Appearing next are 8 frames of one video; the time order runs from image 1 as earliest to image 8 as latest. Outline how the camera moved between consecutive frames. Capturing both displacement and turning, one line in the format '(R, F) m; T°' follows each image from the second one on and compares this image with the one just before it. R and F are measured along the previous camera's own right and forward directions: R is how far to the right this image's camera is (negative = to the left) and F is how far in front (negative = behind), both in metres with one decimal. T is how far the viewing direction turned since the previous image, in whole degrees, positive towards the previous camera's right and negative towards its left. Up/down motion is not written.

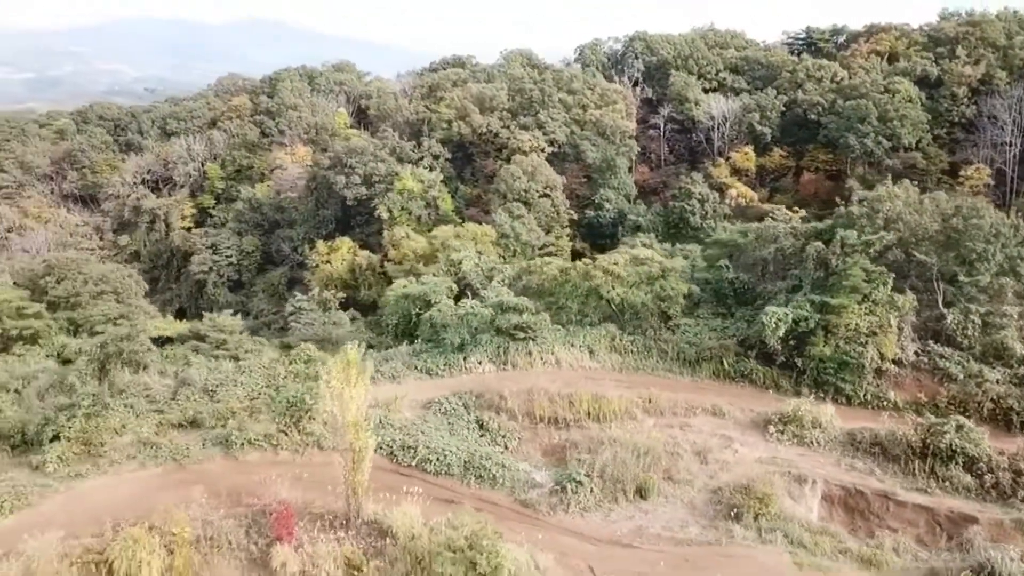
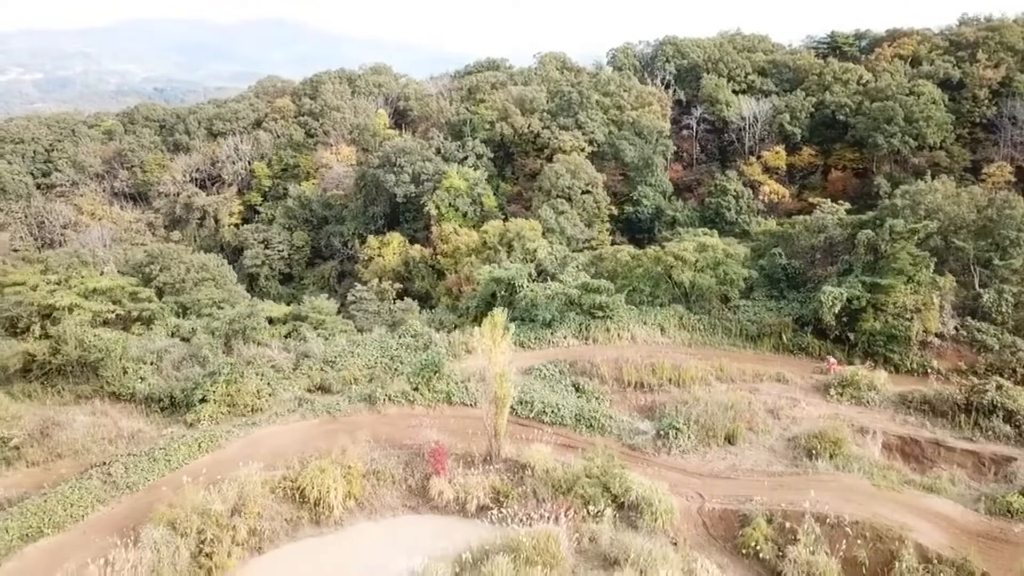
(-1.6, -1.9) m; 0°
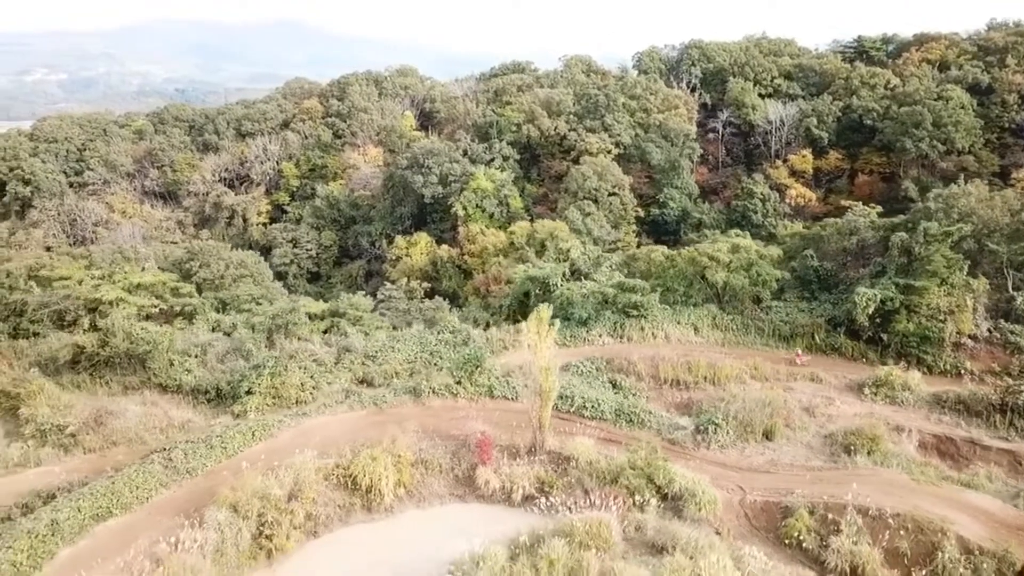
(-0.4, -0.4) m; -1°
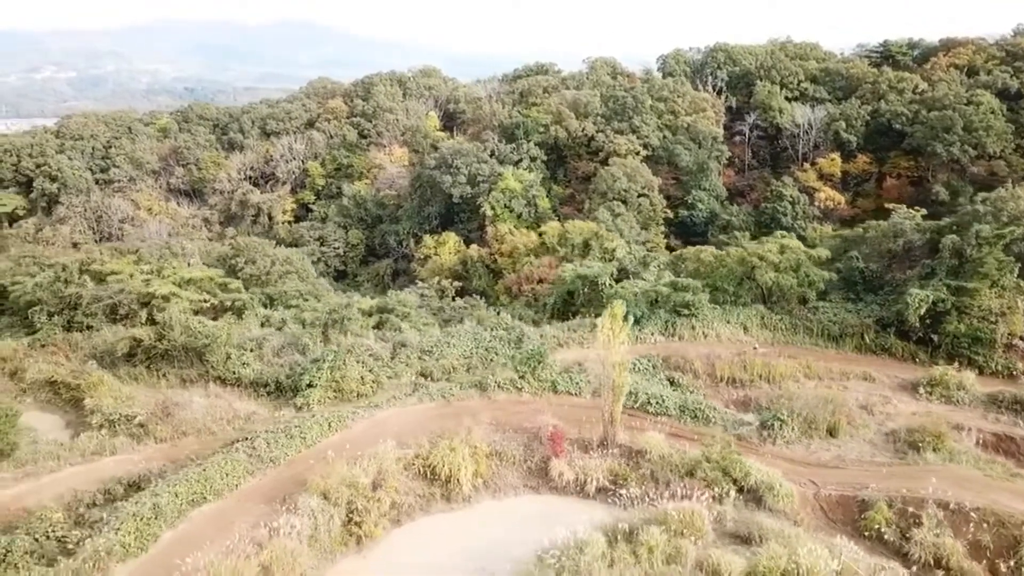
(-1.0, -0.3) m; 0°
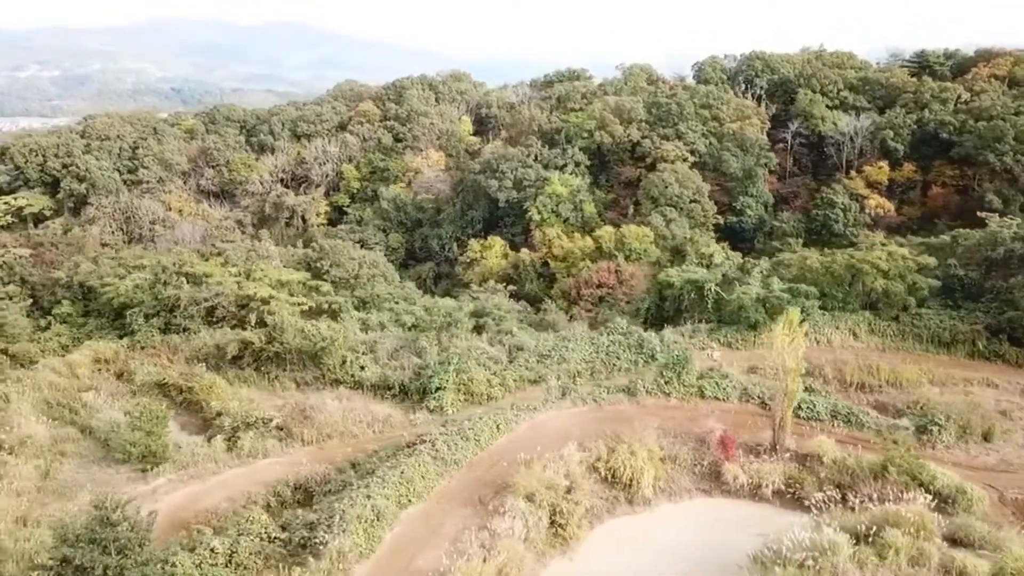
(-2.9, -0.1) m; +1°
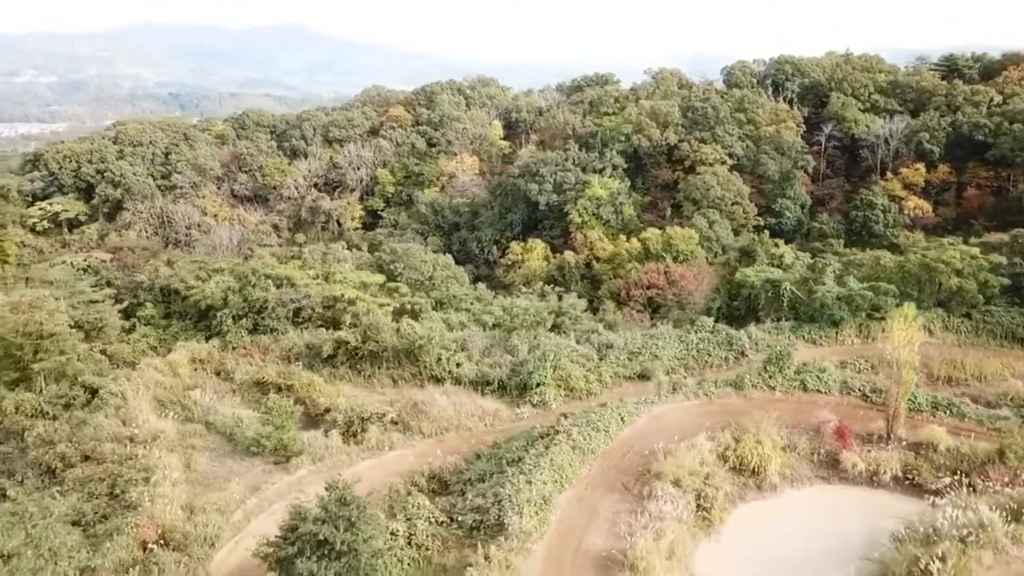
(-2.1, -0.6) m; 0°
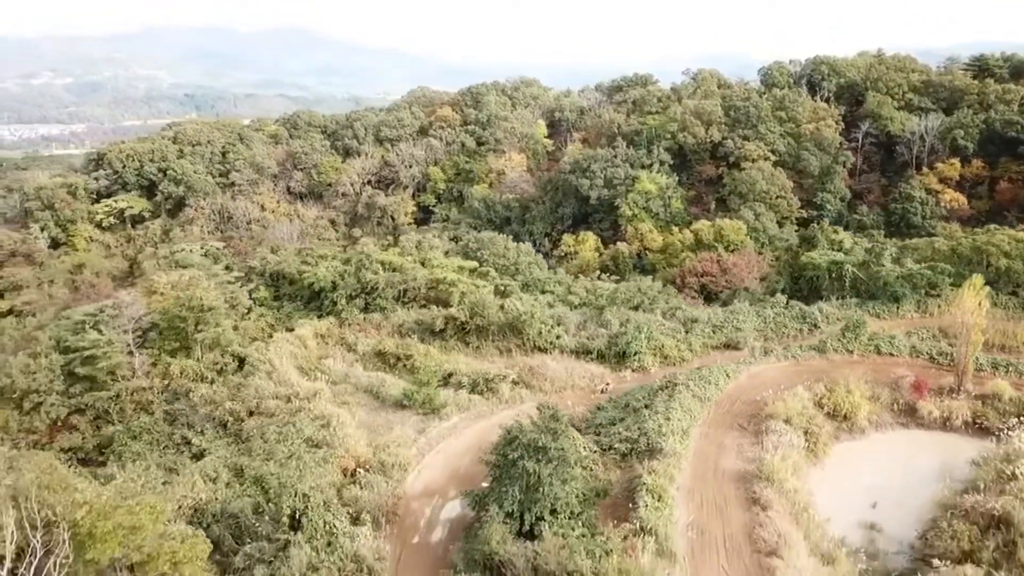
(-2.1, -2.3) m; -1°
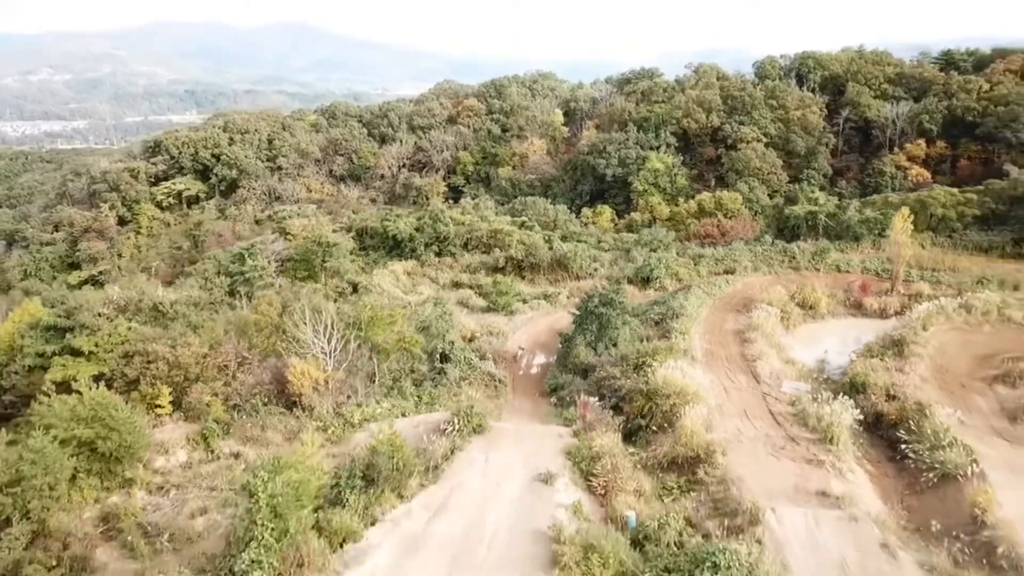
(-1.7, -6.1) m; 0°
